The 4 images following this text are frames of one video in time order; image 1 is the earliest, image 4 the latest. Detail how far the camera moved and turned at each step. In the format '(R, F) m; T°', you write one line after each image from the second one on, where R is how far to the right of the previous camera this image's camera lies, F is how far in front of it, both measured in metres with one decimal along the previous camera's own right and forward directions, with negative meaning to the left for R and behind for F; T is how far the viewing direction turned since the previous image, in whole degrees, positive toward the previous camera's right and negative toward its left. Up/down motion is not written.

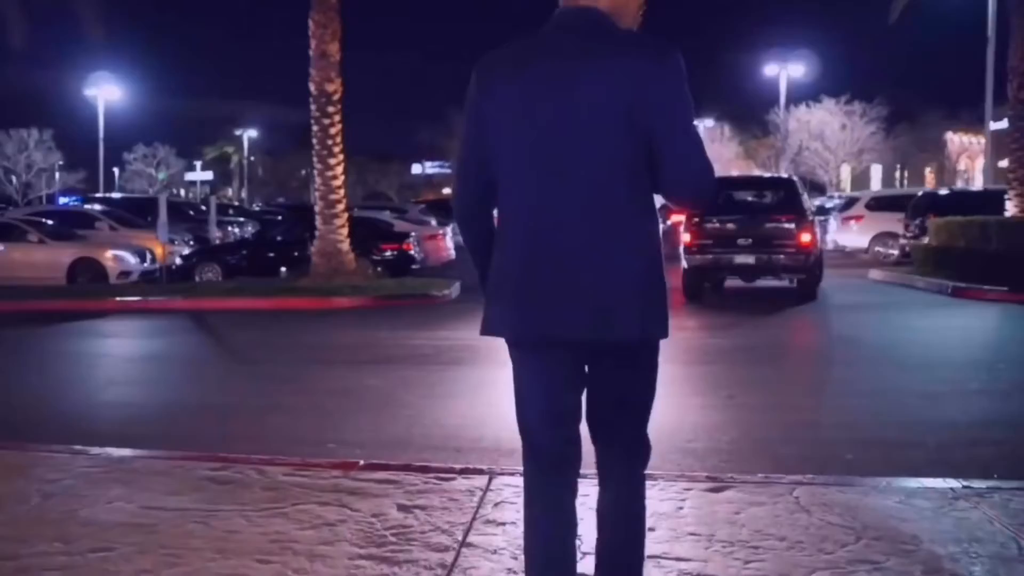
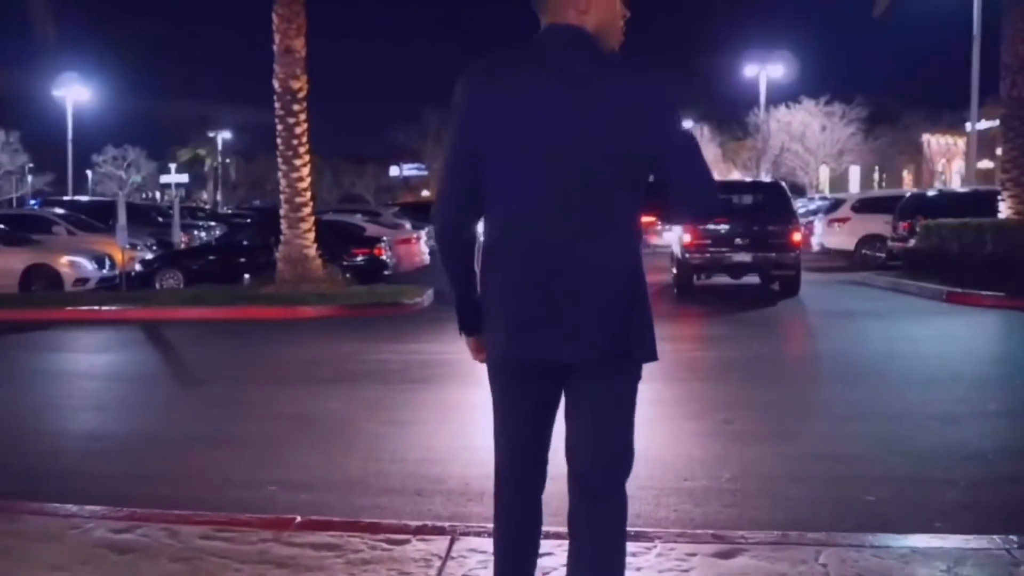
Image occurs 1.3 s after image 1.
(+0.1, +1.1) m; +1°
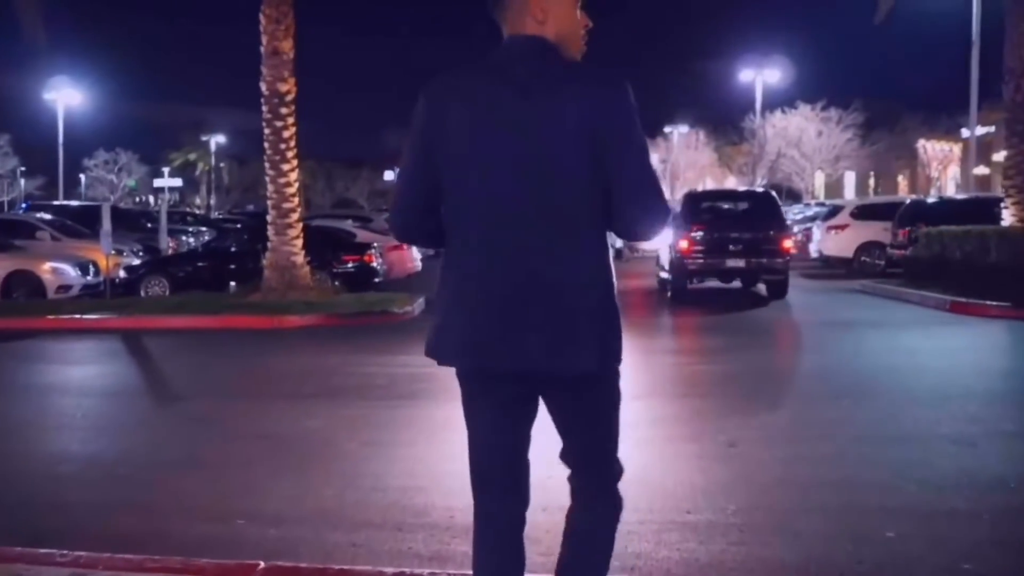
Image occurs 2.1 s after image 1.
(0.0, +0.6) m; 0°
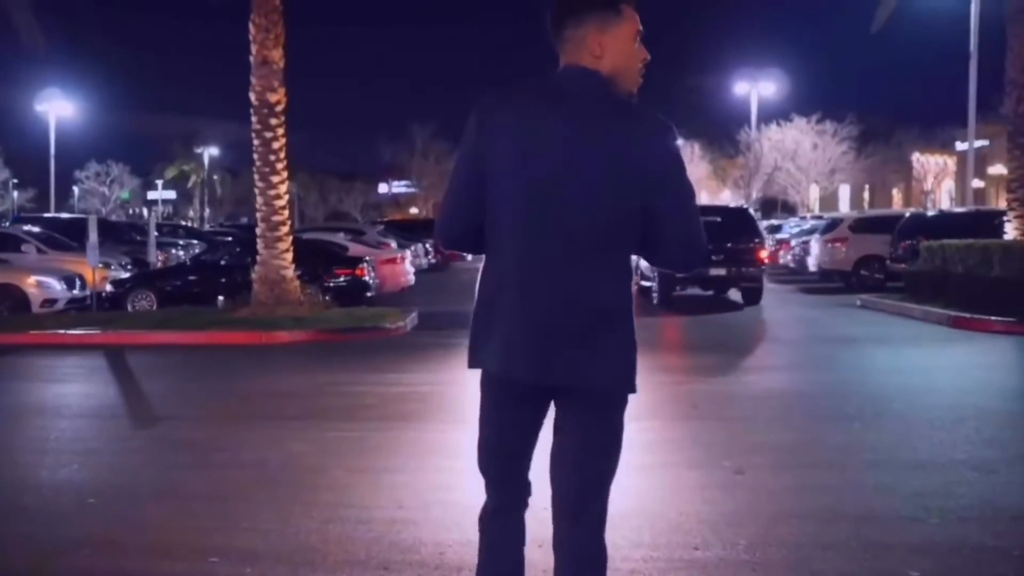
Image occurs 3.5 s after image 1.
(0.0, +0.5) m; 0°
